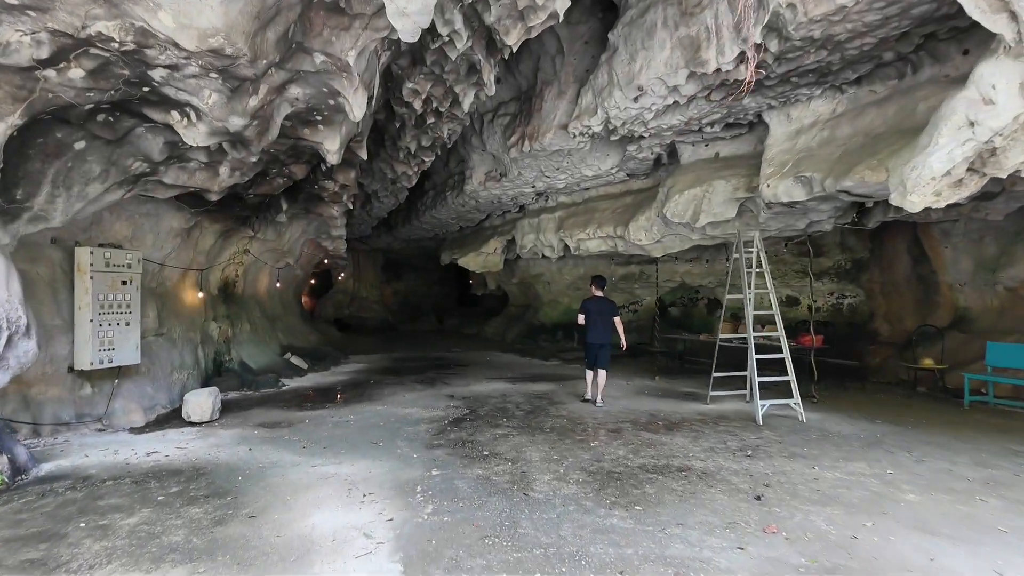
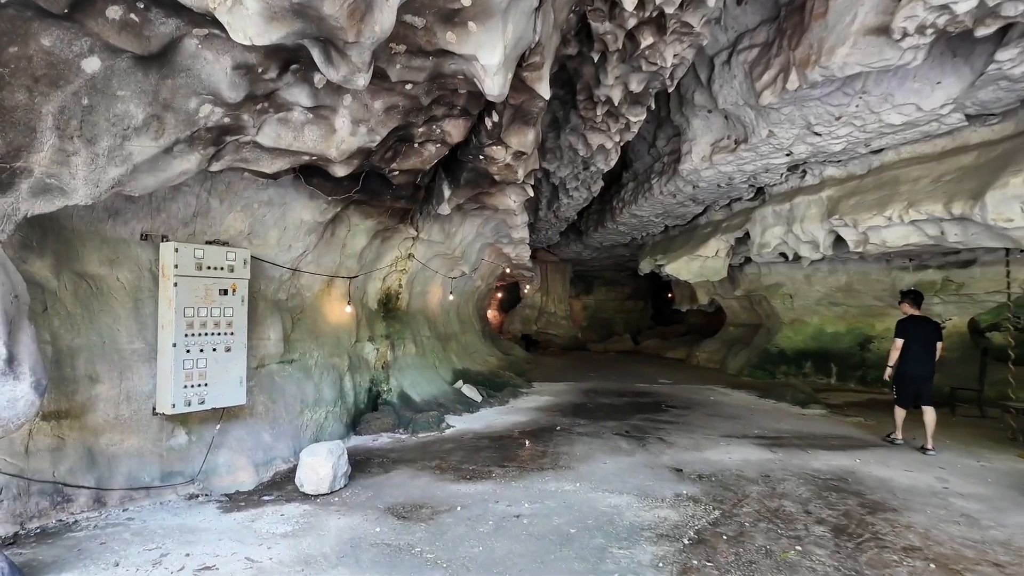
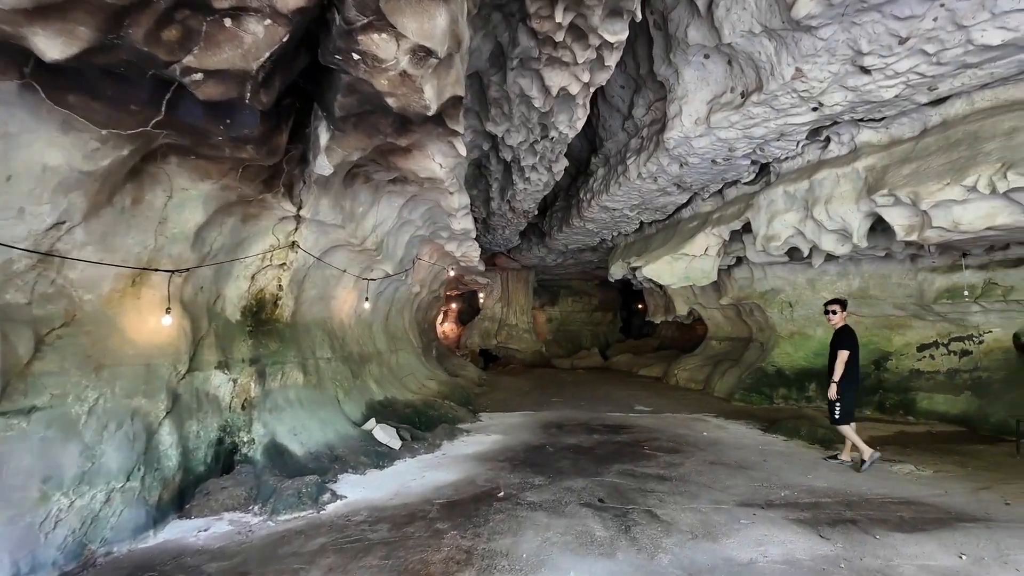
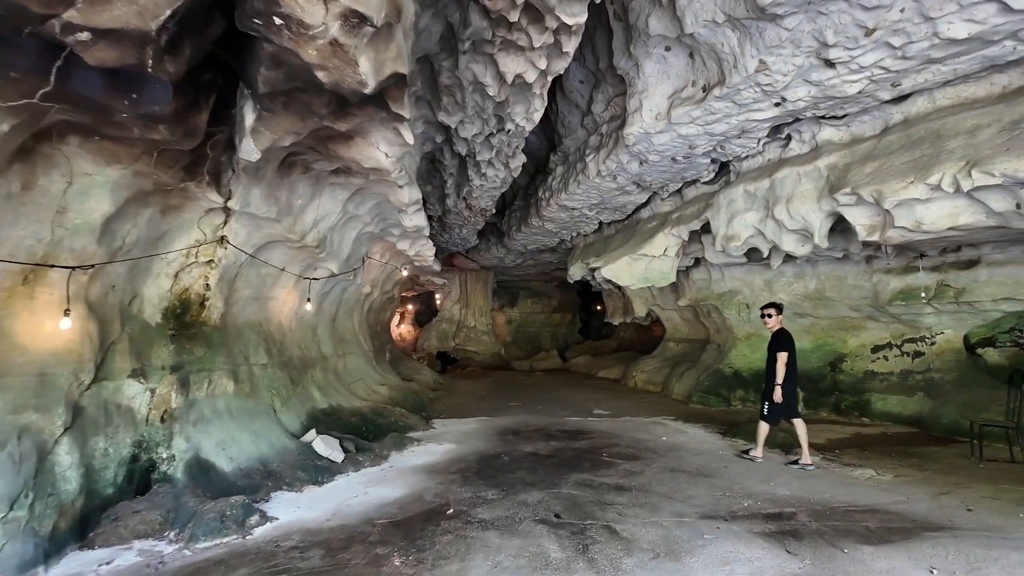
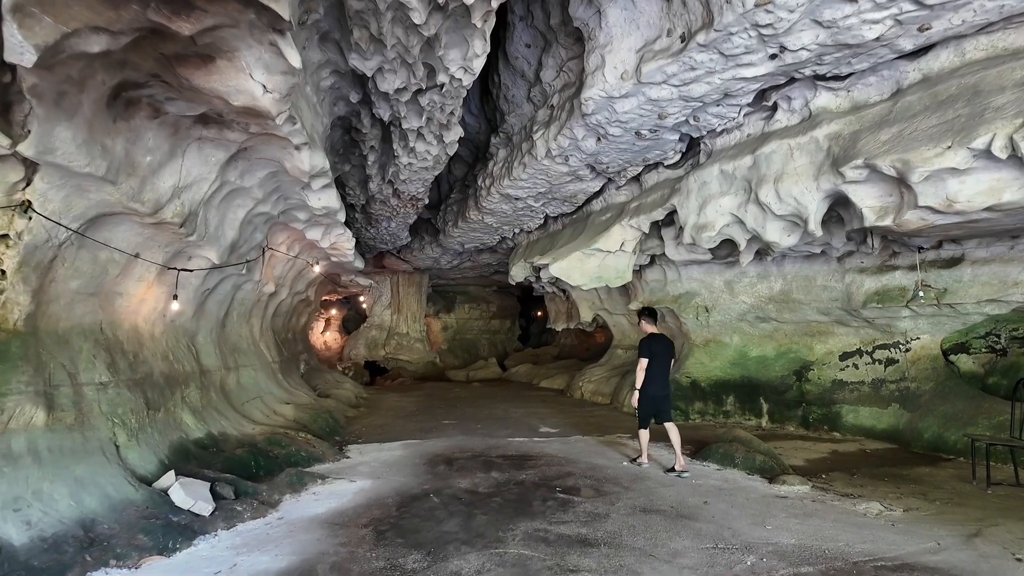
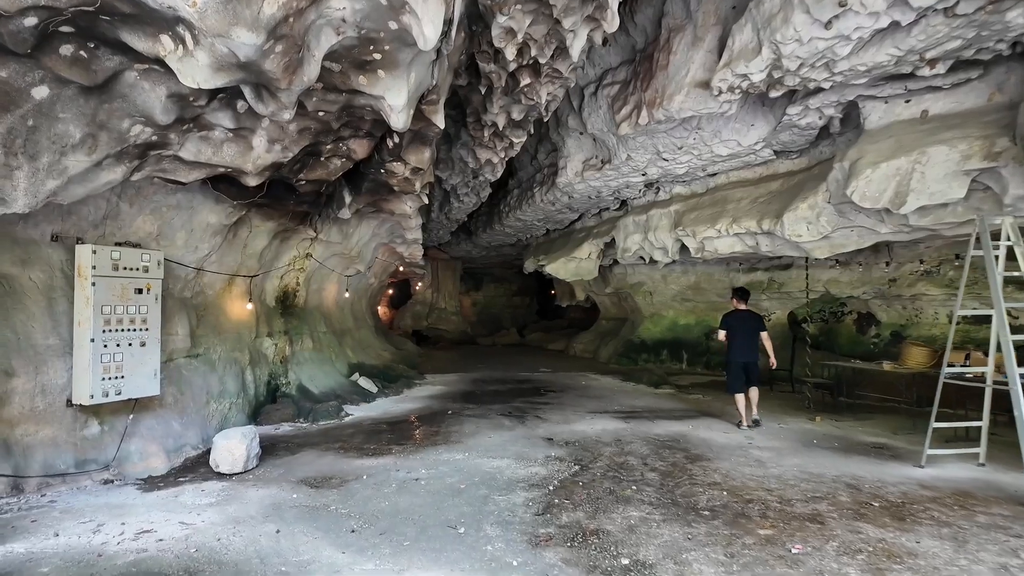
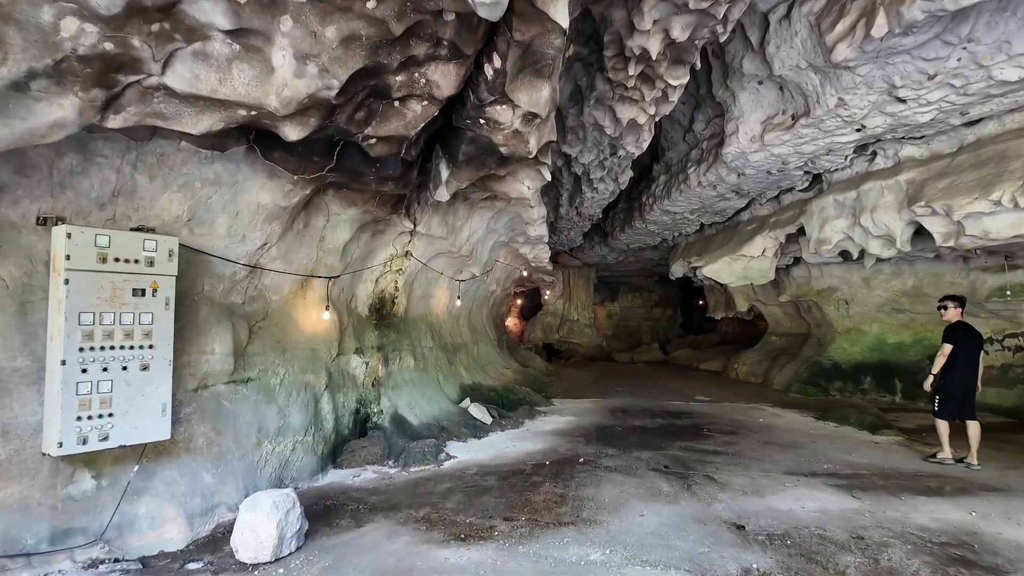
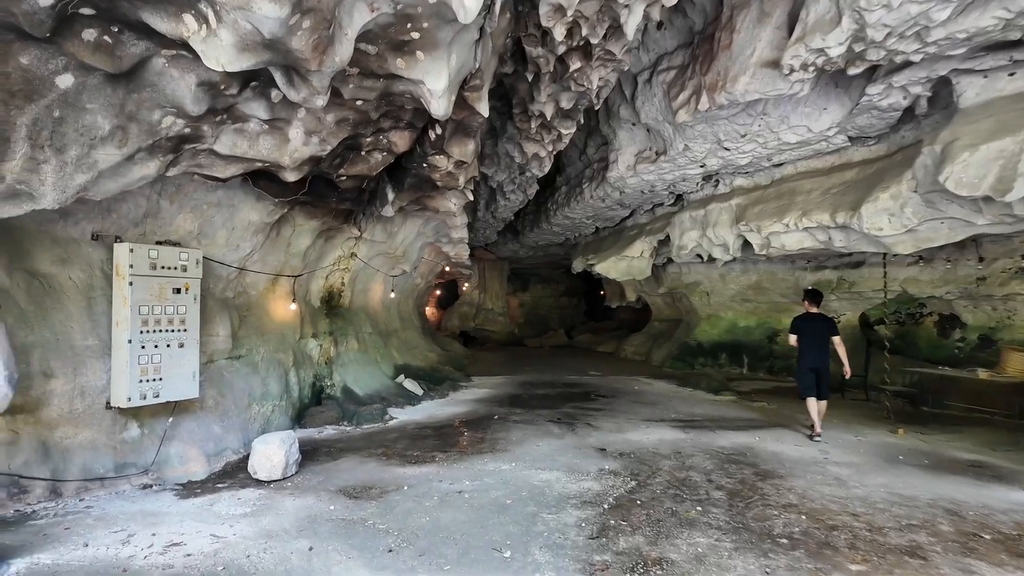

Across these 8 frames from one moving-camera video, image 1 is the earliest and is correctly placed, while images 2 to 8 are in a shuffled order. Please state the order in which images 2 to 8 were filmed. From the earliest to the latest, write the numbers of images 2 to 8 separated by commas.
6, 8, 2, 7, 3, 4, 5
